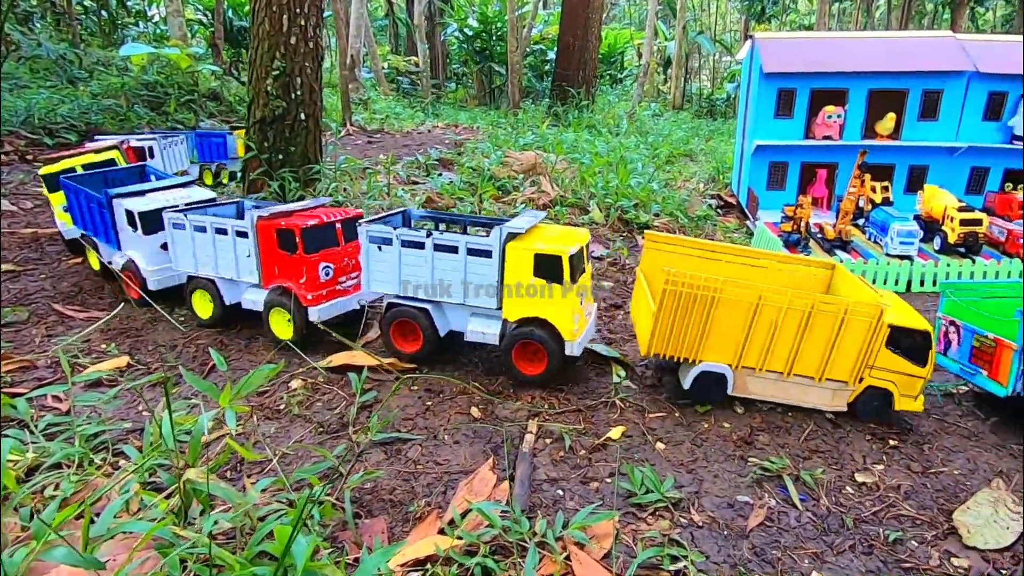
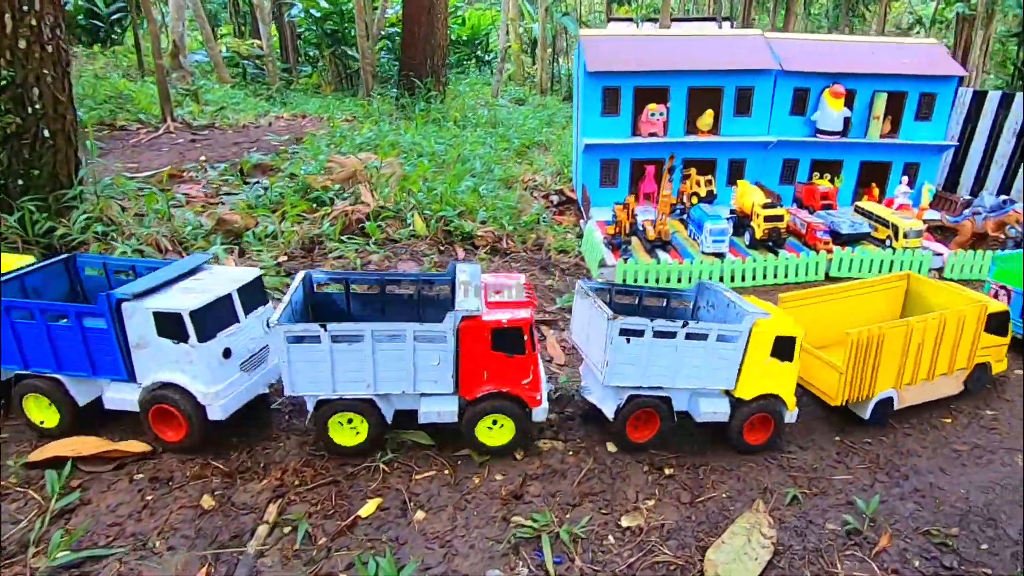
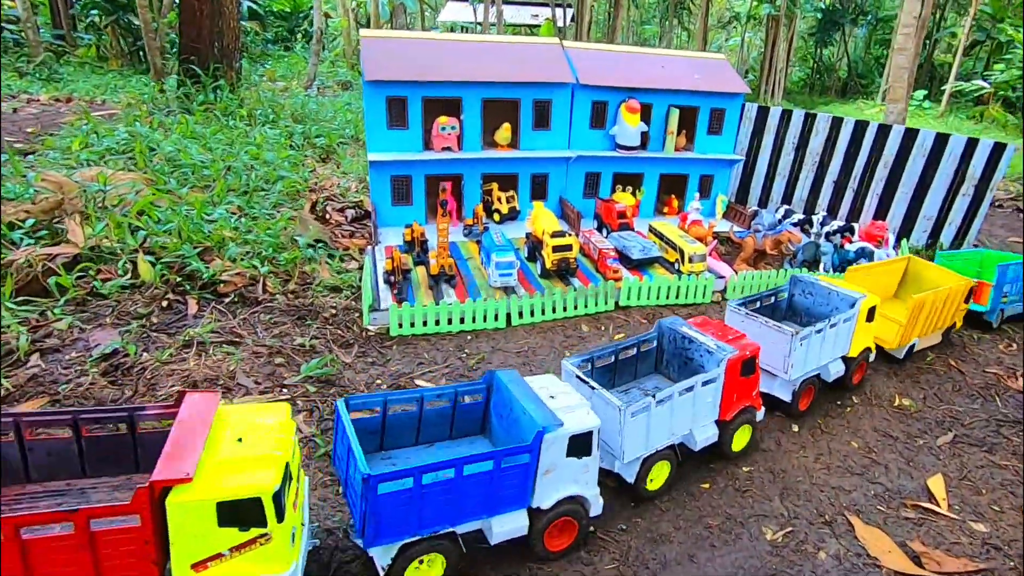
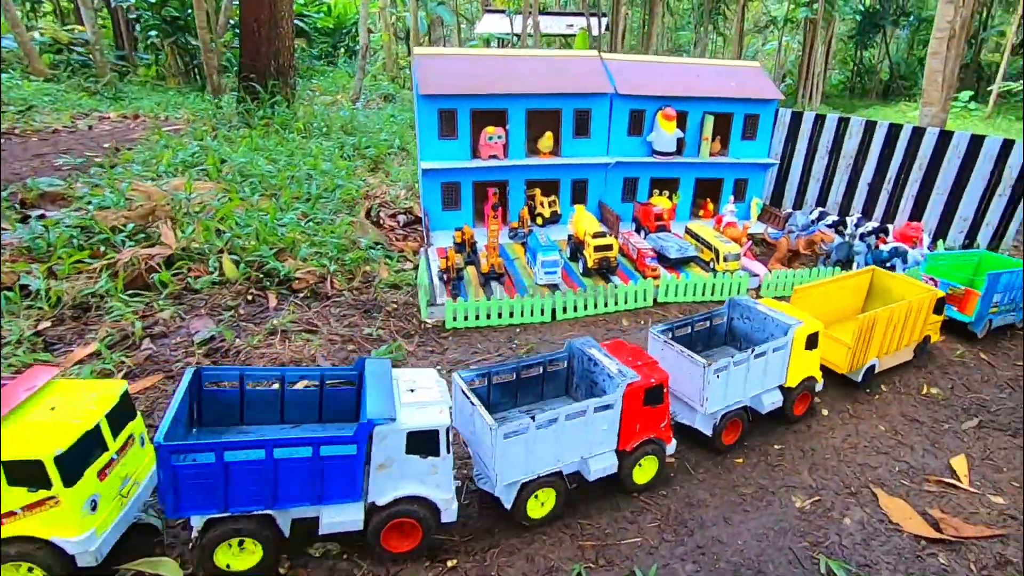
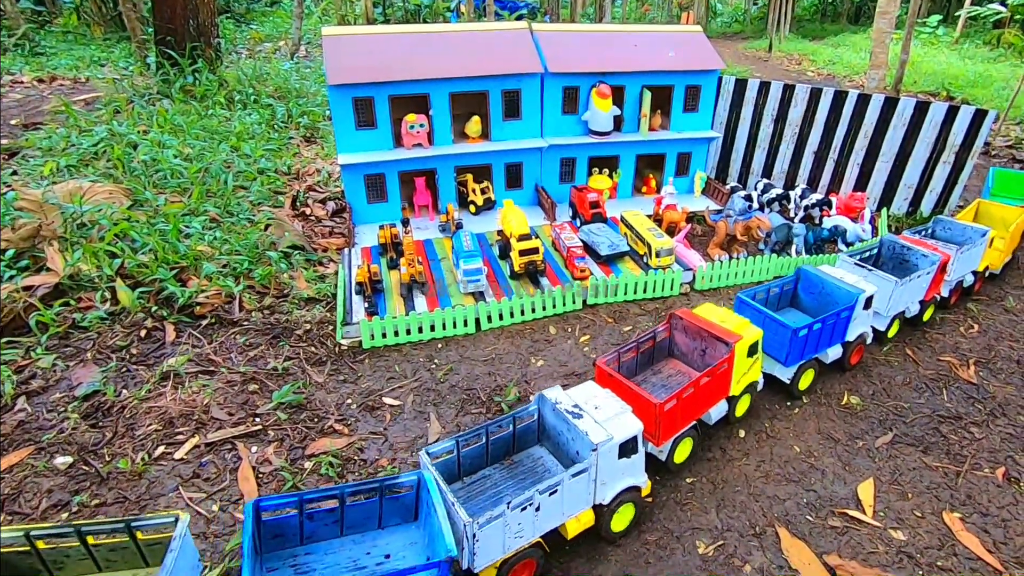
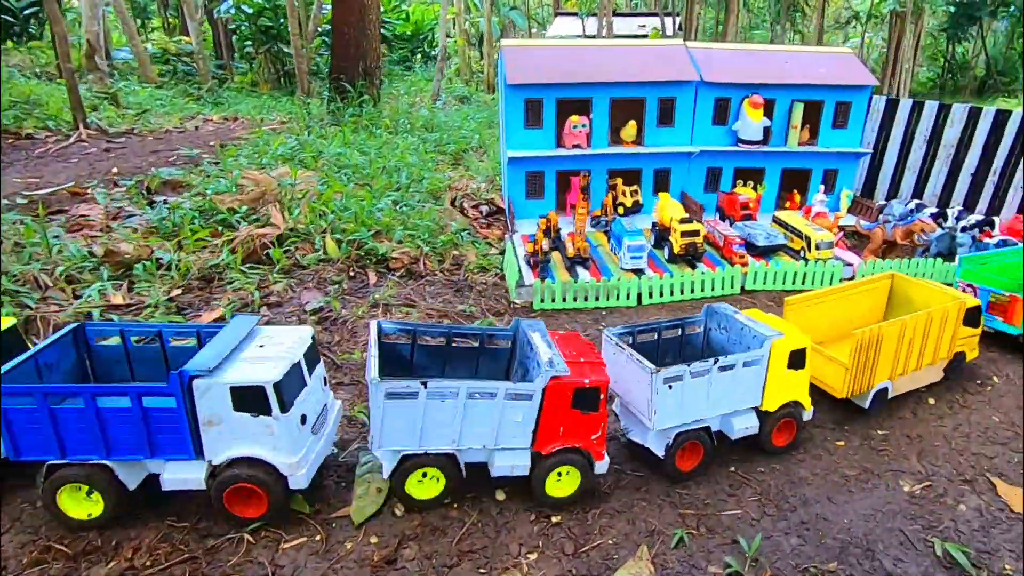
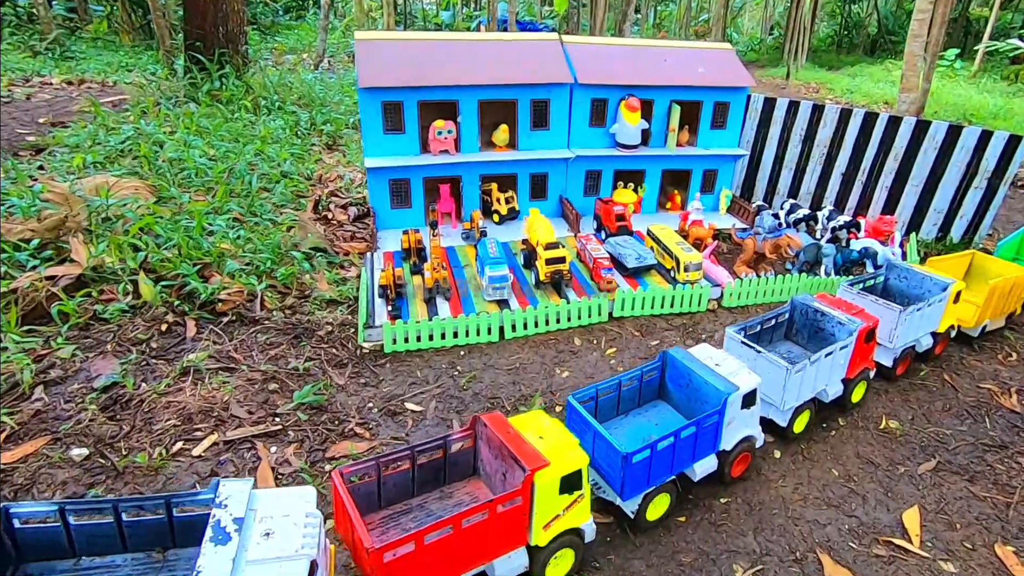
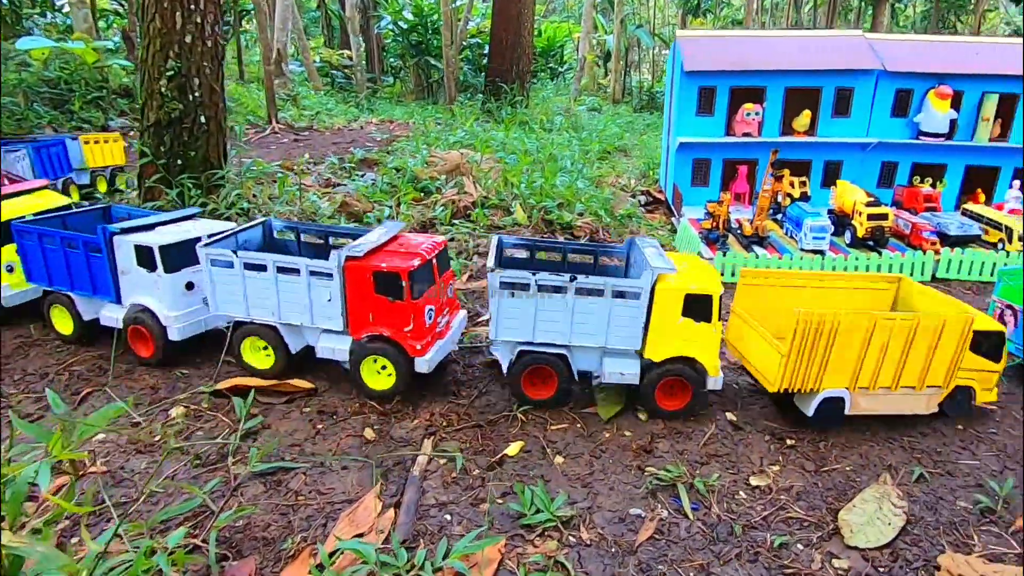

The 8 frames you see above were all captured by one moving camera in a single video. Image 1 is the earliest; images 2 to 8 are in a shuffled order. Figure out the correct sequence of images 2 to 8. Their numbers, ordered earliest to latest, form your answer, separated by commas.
8, 2, 6, 4, 3, 7, 5
